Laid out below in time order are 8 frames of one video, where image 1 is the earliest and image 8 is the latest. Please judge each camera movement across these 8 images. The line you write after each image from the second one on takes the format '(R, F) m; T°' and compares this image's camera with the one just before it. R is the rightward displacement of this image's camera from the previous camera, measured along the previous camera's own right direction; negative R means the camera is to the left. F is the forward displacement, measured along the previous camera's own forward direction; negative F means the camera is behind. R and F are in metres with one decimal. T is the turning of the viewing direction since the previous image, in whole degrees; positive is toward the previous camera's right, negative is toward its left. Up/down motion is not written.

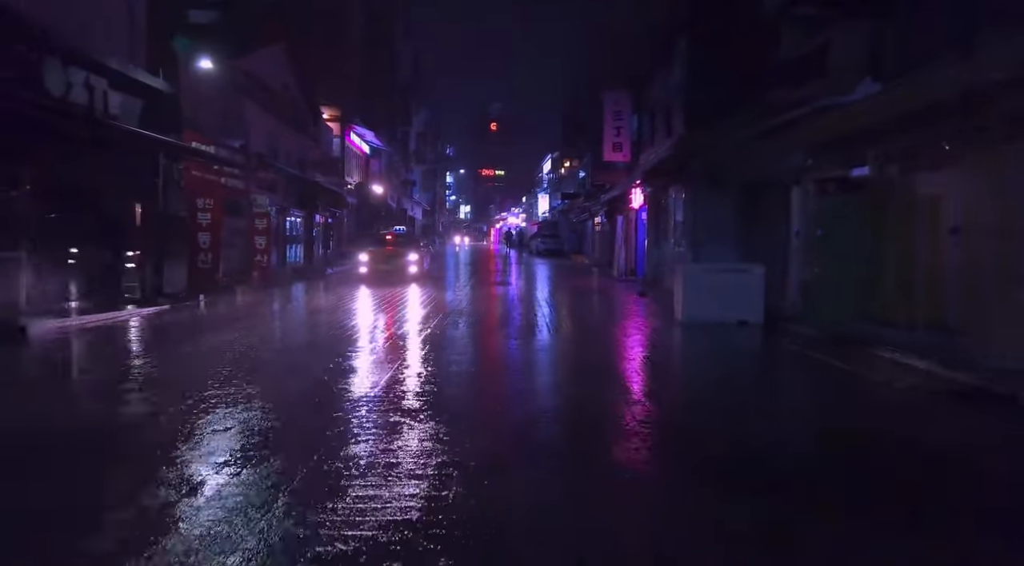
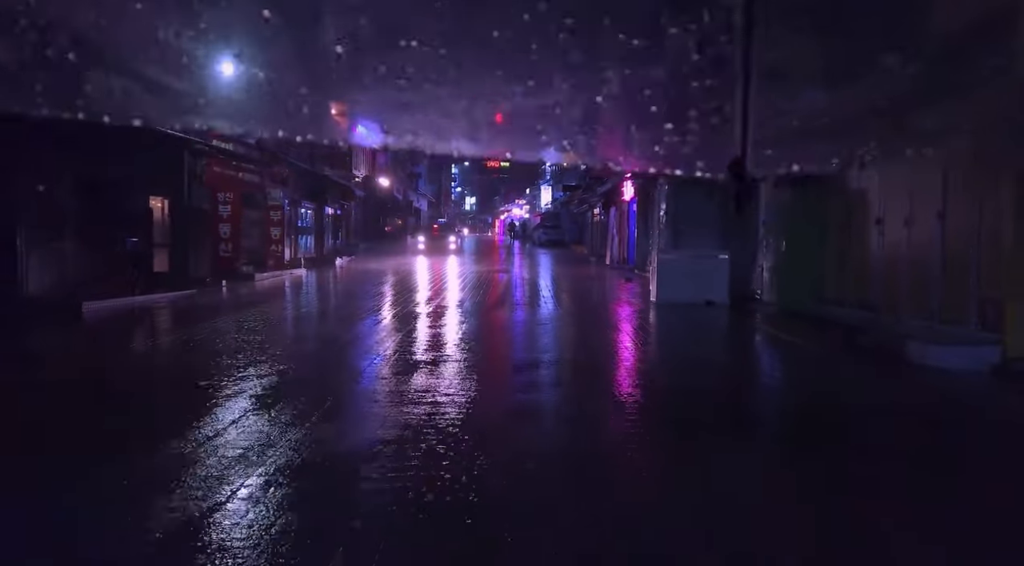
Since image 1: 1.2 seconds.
(+0.3, -1.7) m; 0°
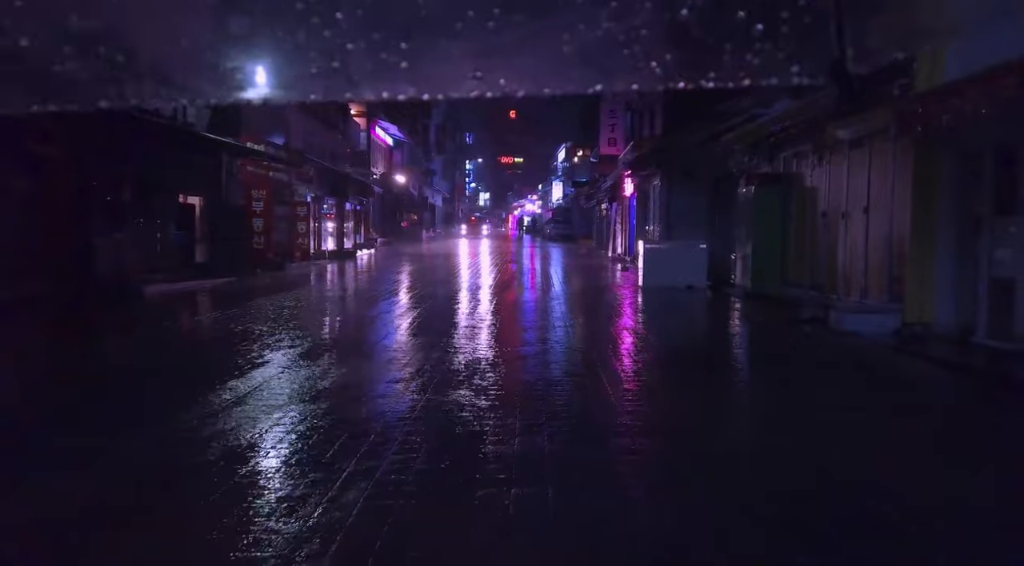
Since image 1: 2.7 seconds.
(+0.3, -2.0) m; -1°
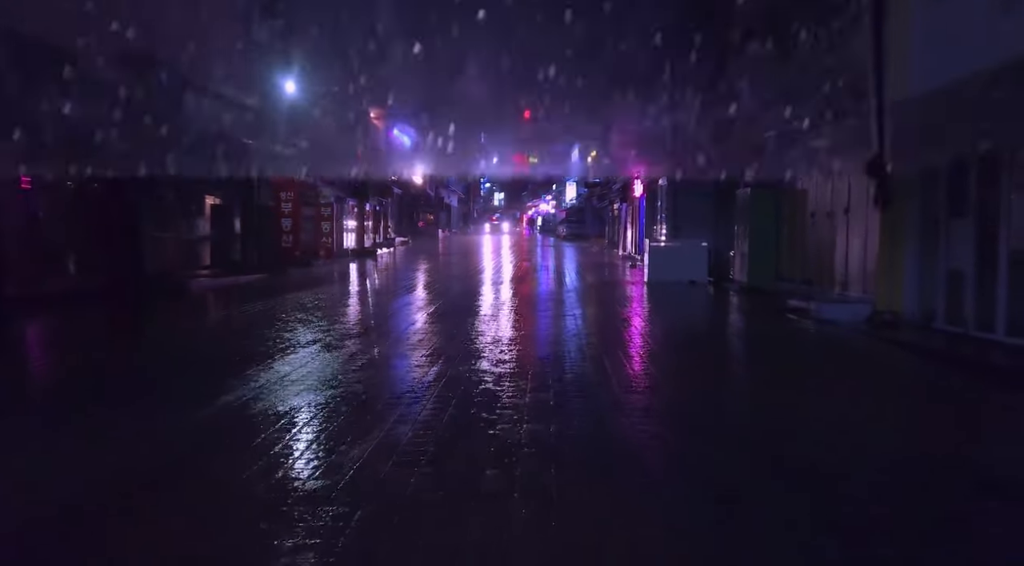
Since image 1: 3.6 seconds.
(0.0, -1.3) m; -1°
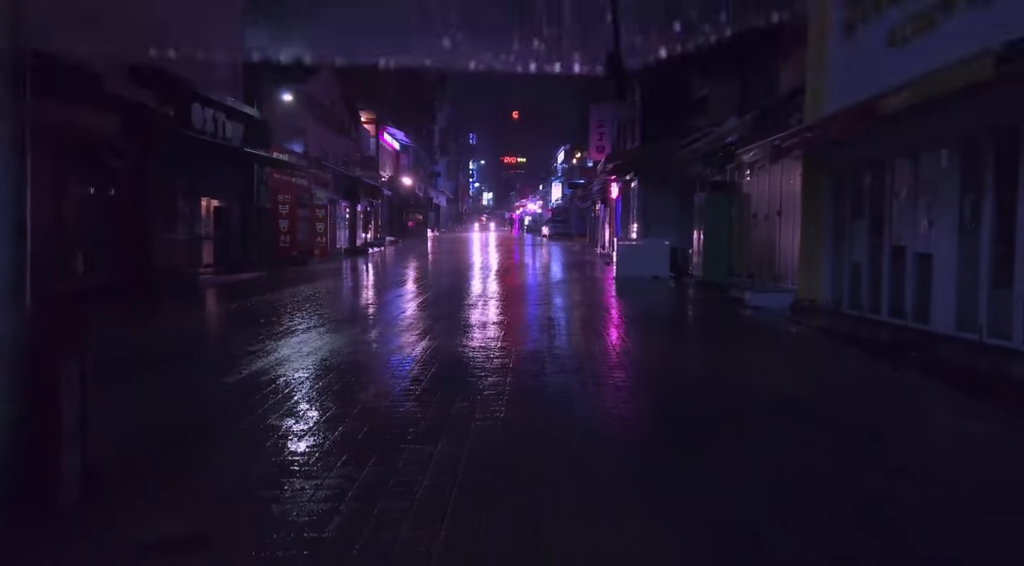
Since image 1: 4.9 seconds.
(+0.2, -1.9) m; +1°
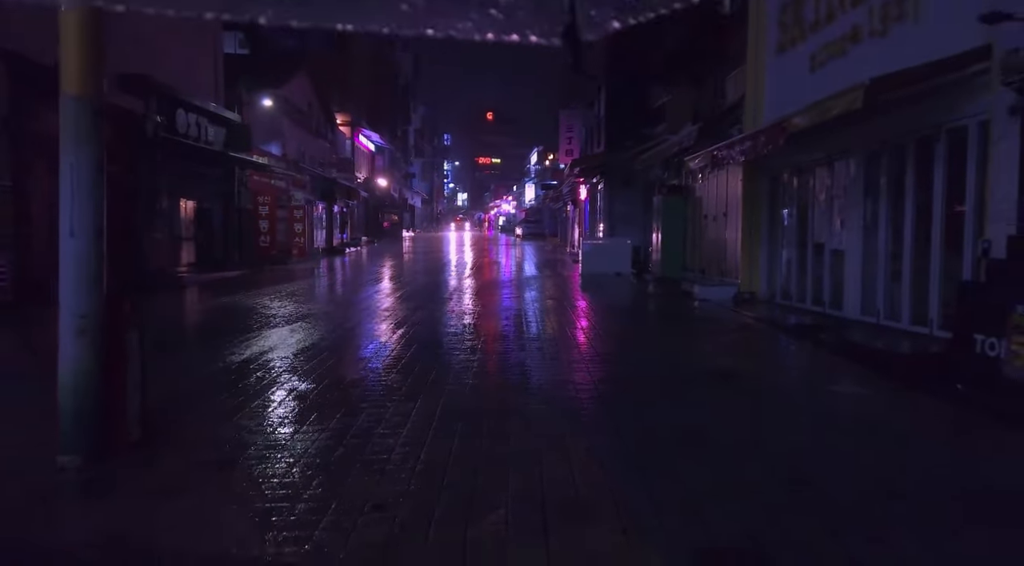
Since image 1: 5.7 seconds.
(+0.1, -1.3) m; +2°
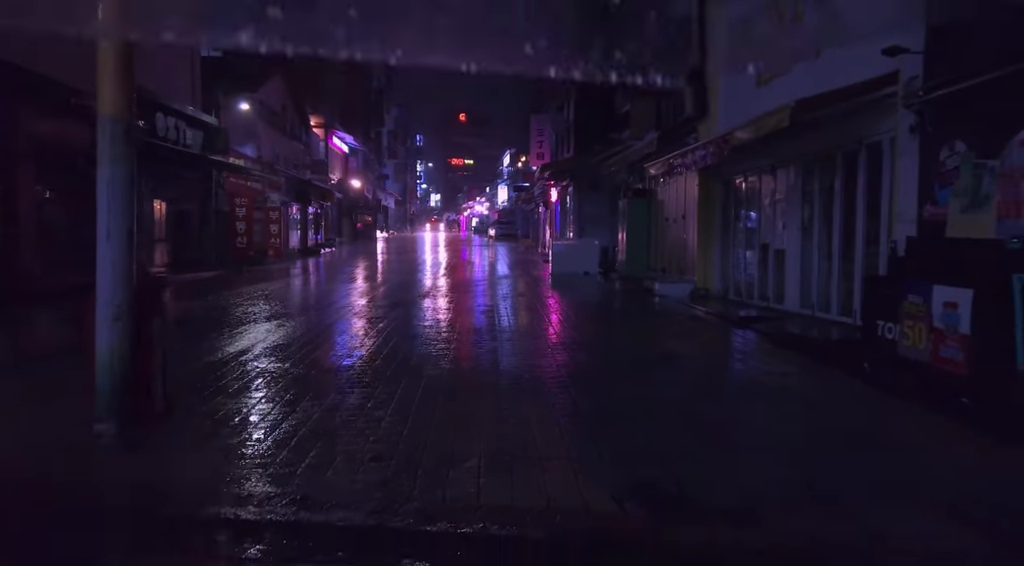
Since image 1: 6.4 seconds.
(0.0, -1.0) m; +2°
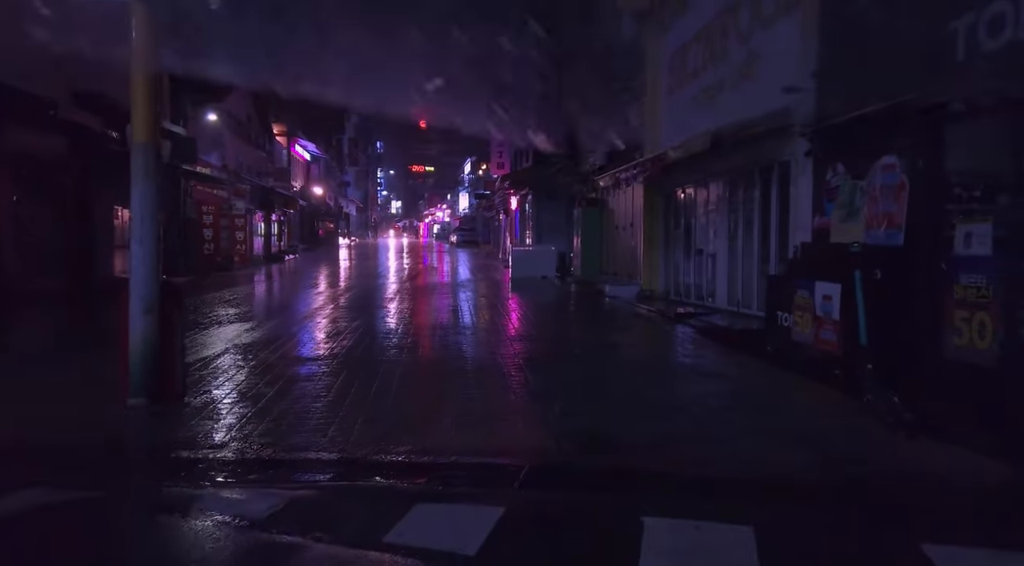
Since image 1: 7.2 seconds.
(0.0, -1.4) m; +3°
